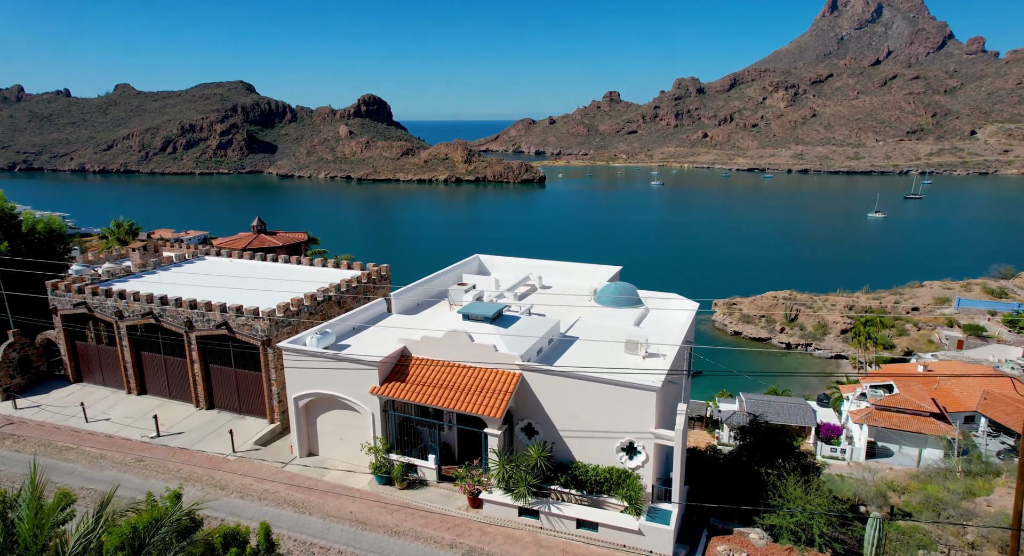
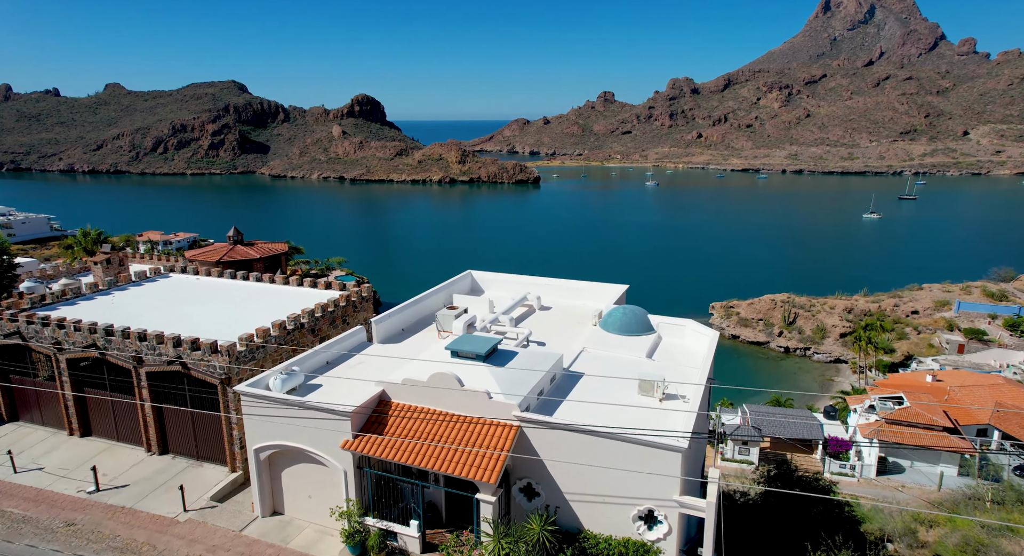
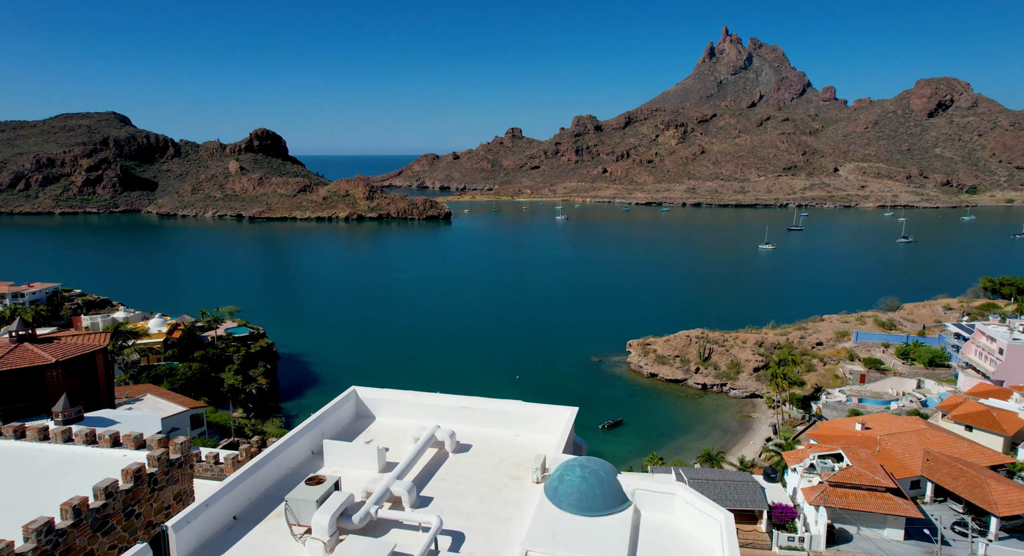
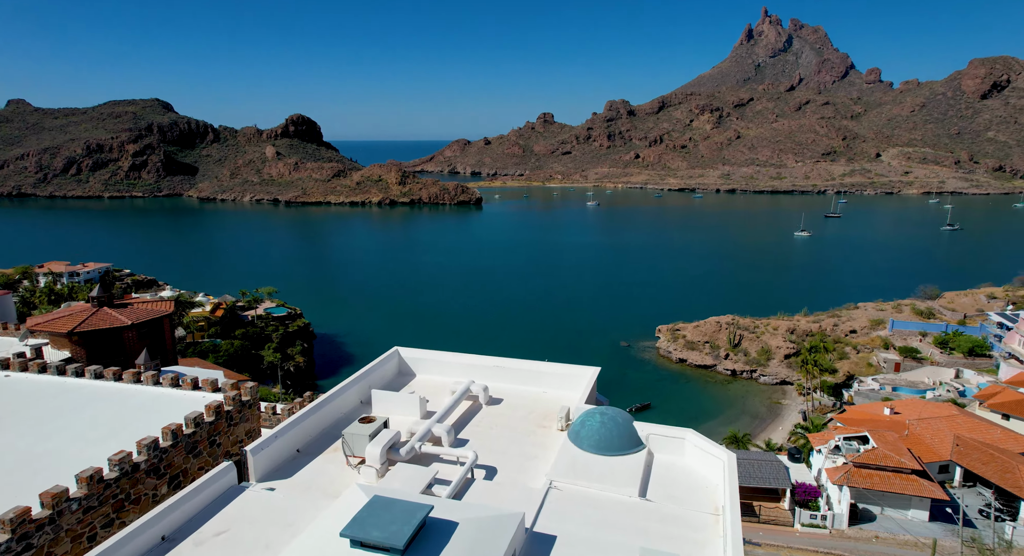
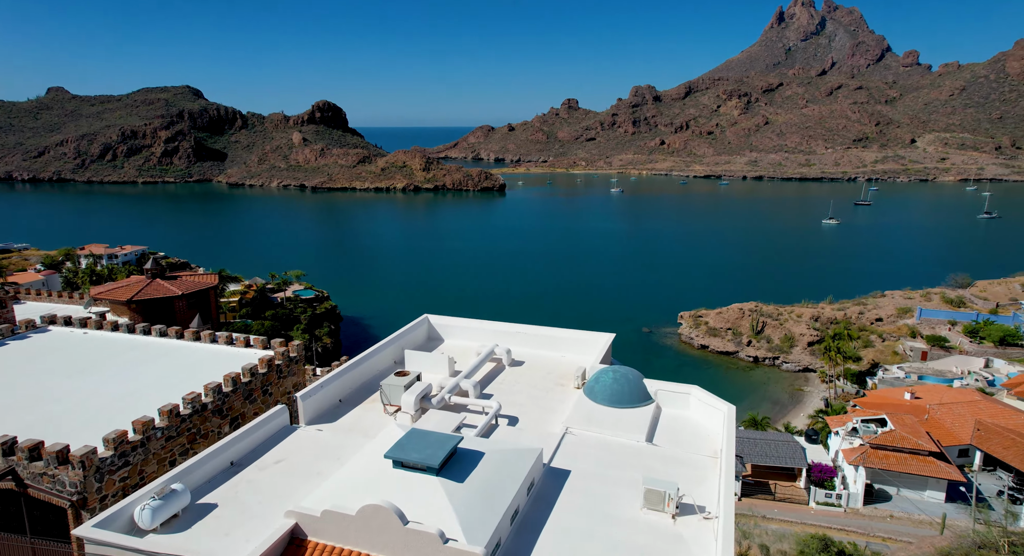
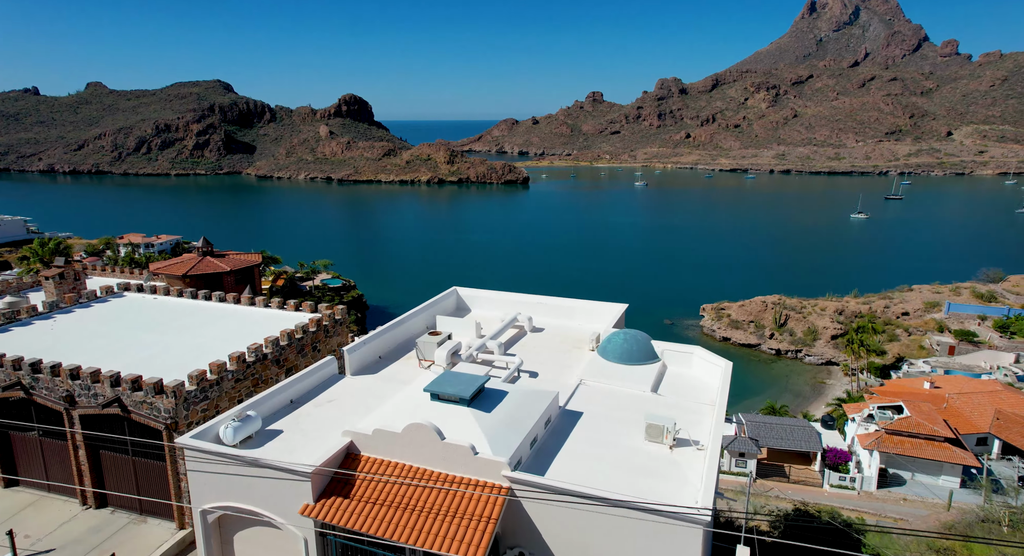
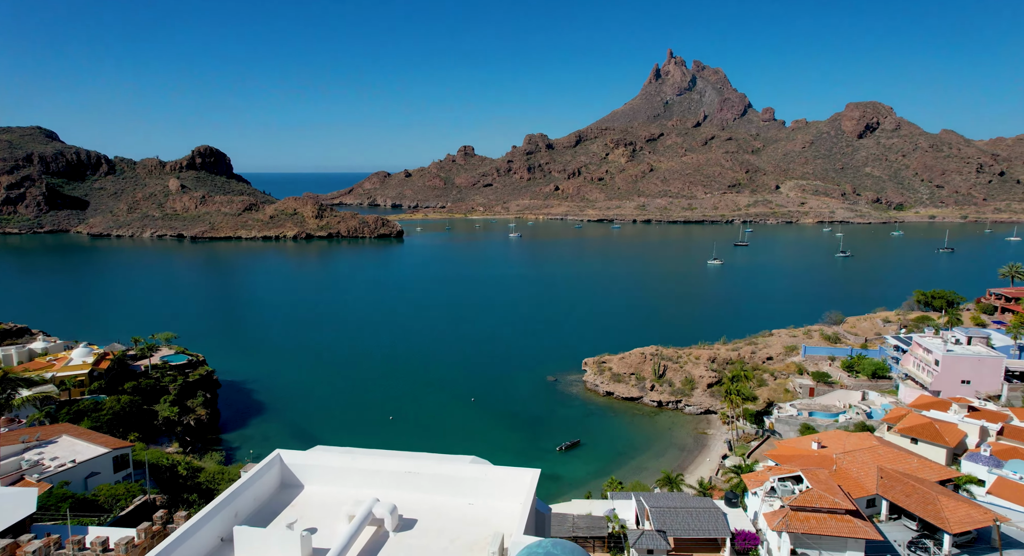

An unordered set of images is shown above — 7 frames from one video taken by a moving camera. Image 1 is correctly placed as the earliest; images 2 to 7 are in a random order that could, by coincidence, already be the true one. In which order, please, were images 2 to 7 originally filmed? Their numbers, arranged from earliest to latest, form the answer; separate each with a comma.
2, 6, 5, 4, 3, 7
